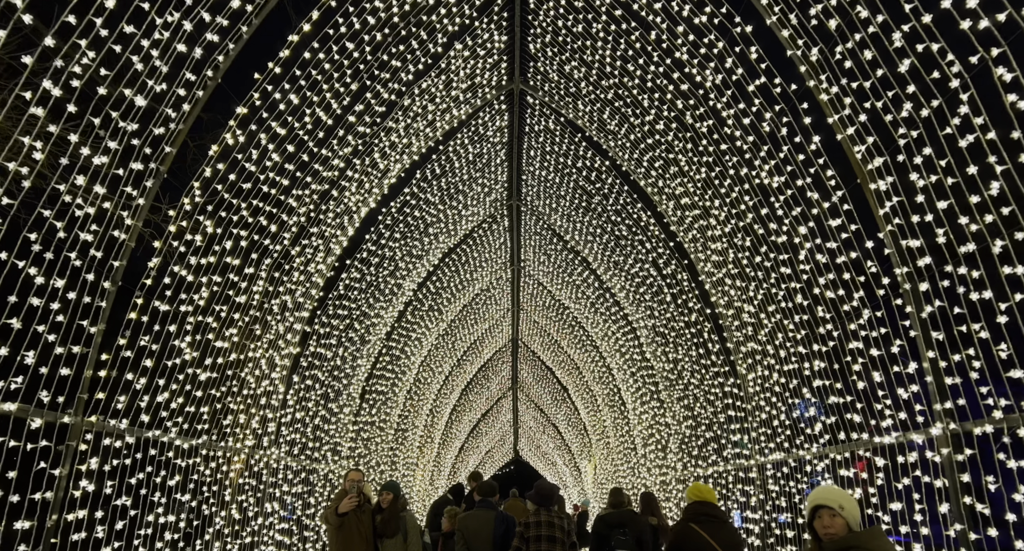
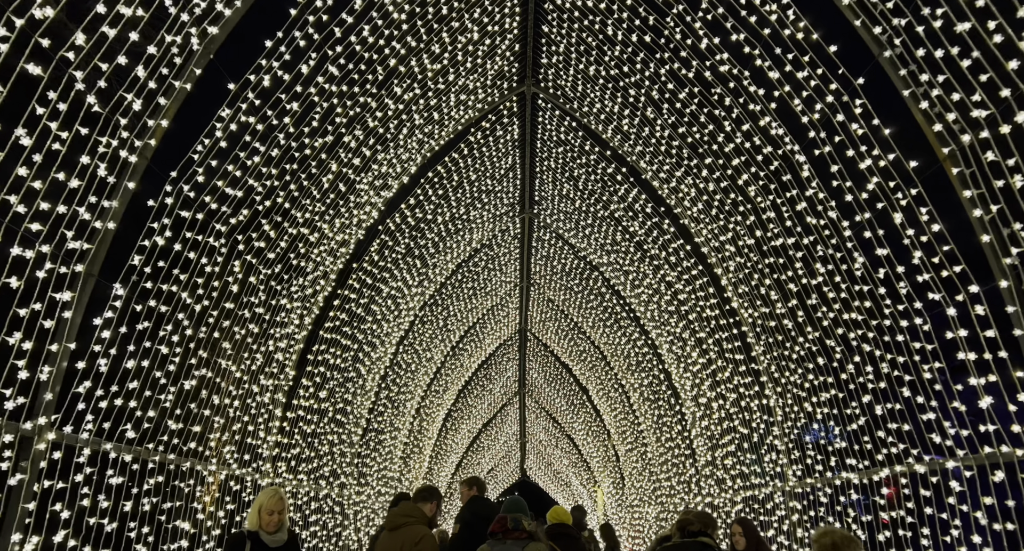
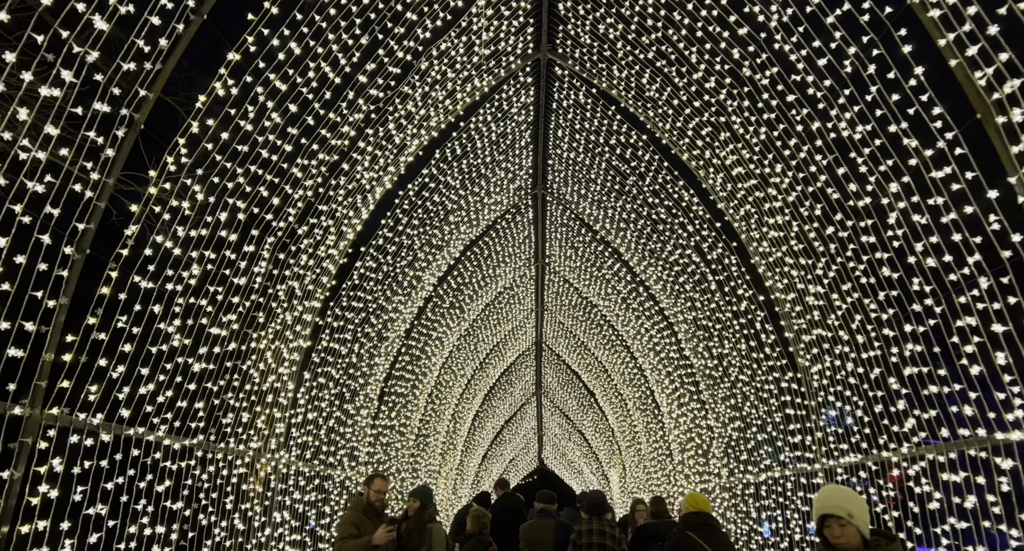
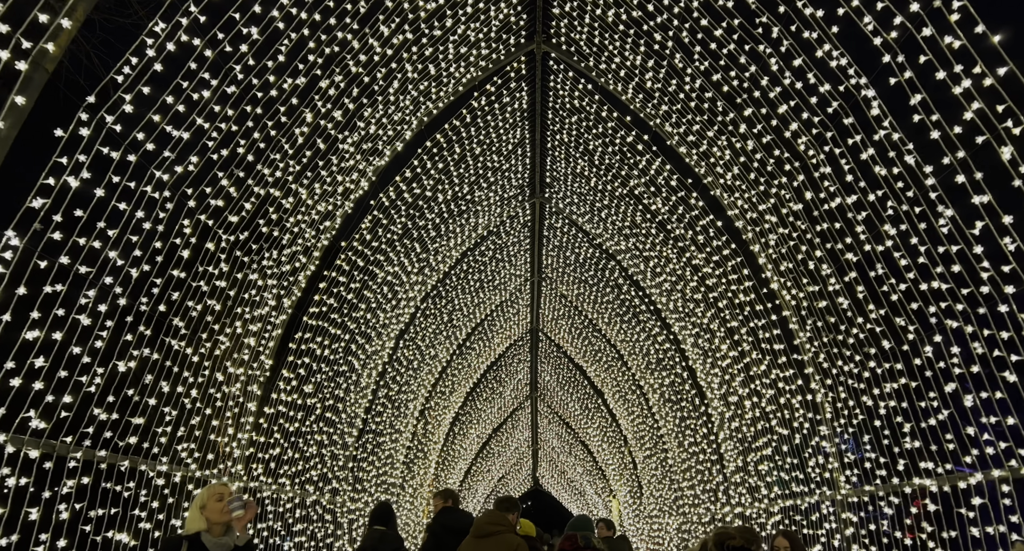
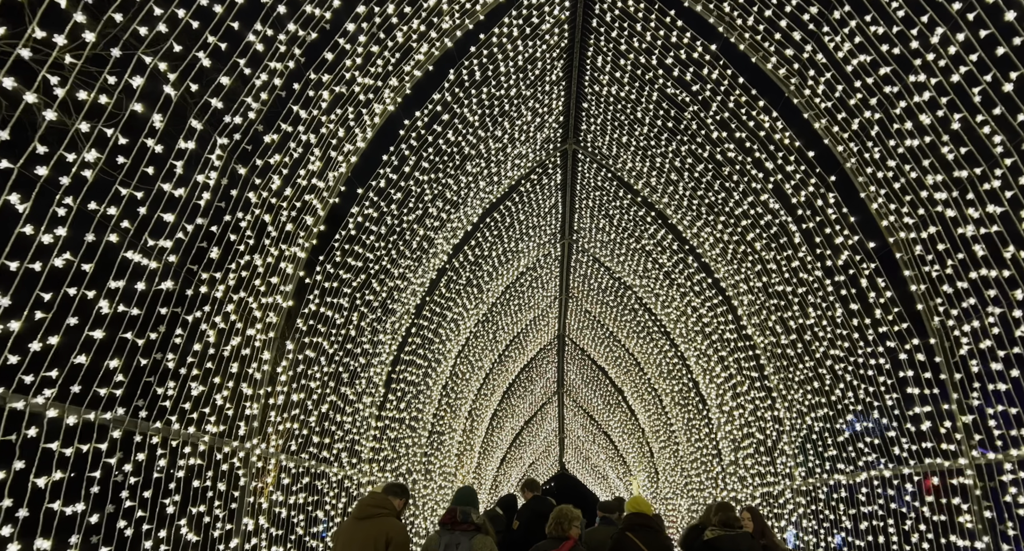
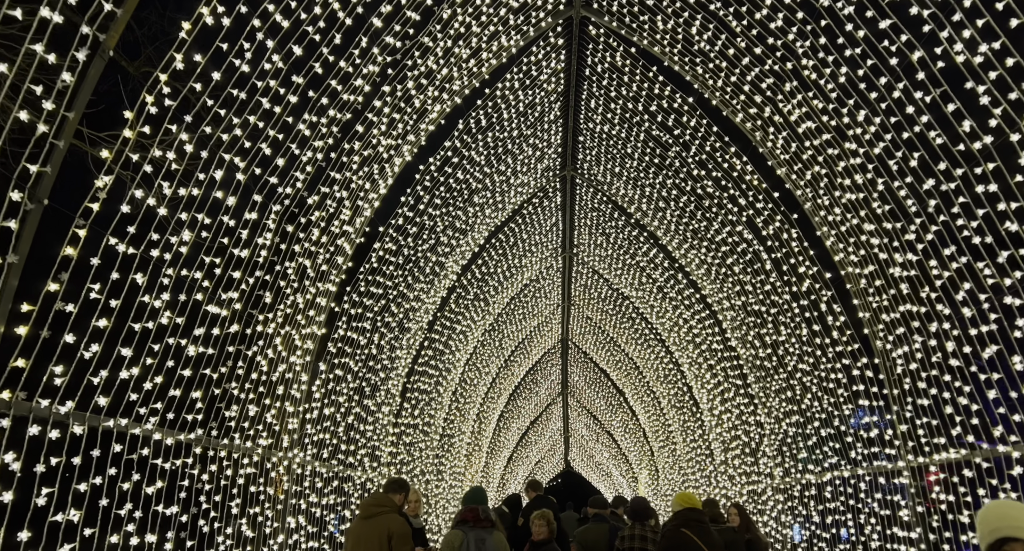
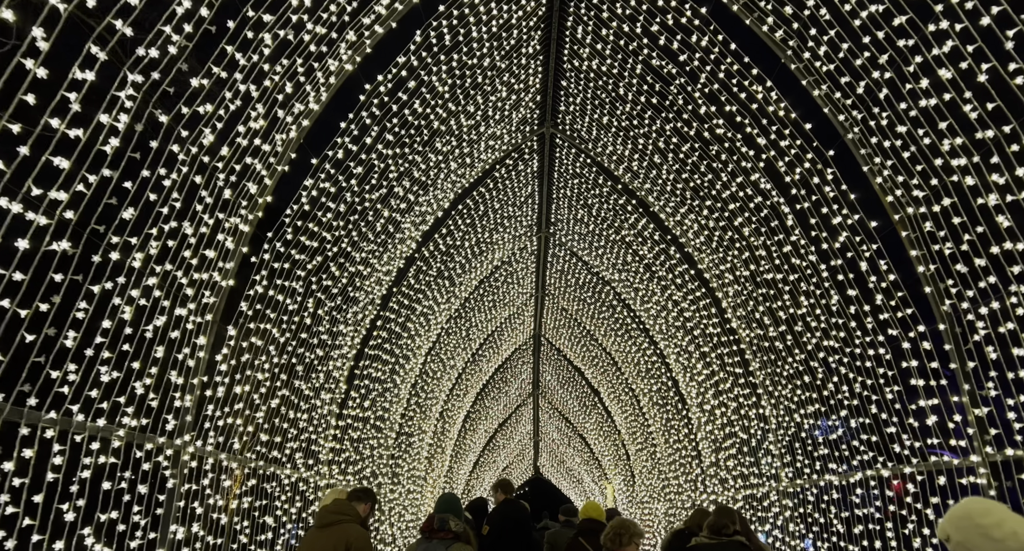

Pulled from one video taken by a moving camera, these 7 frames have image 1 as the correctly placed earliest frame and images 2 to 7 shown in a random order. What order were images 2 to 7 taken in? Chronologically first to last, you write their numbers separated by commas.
3, 6, 5, 7, 2, 4
